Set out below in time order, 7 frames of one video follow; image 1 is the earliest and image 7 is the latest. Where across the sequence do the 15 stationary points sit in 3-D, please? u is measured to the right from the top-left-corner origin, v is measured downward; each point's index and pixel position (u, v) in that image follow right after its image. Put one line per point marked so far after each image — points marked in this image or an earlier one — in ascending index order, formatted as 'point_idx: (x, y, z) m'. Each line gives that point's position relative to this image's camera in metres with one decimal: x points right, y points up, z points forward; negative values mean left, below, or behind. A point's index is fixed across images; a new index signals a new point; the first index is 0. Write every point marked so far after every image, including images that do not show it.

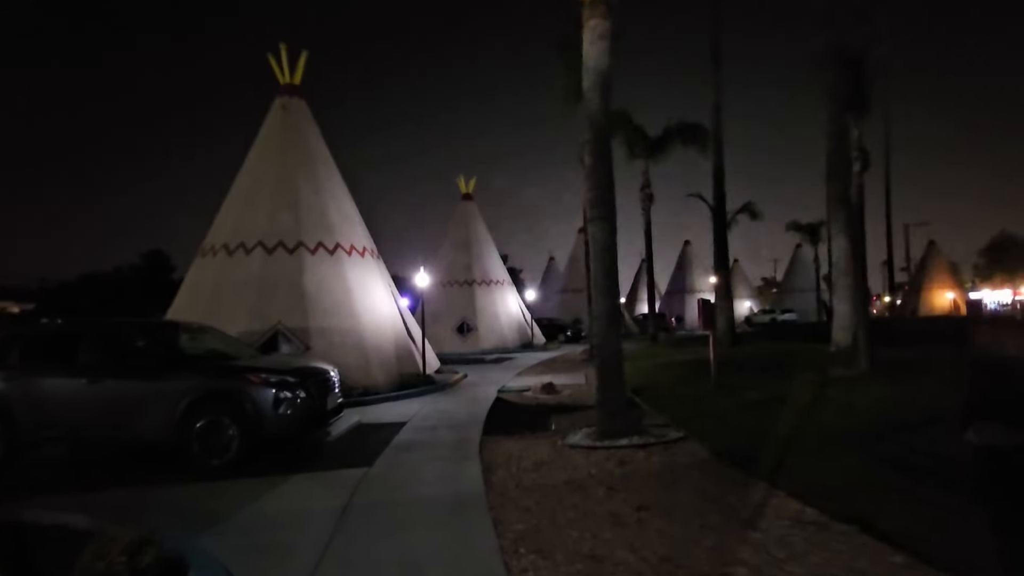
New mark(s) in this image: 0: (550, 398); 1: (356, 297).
0: (+0.9, -2.8, +12.9) m
1: (-4.5, -0.3, +15.1) m
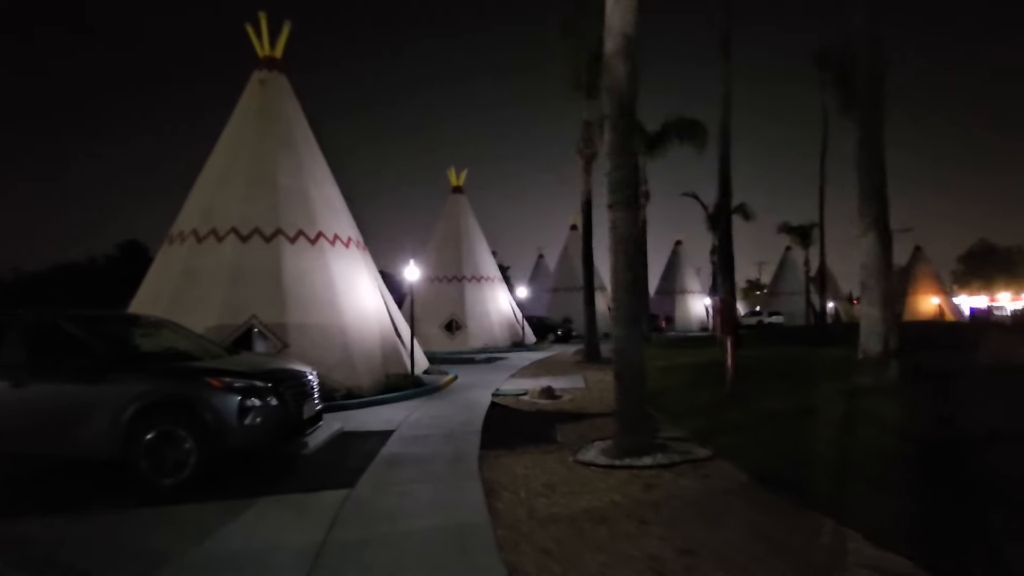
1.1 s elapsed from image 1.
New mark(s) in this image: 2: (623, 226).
0: (+0.9, -2.7, +11.8) m
1: (-4.6, -0.1, +13.9) m
2: (+1.6, +0.9, +7.5) m
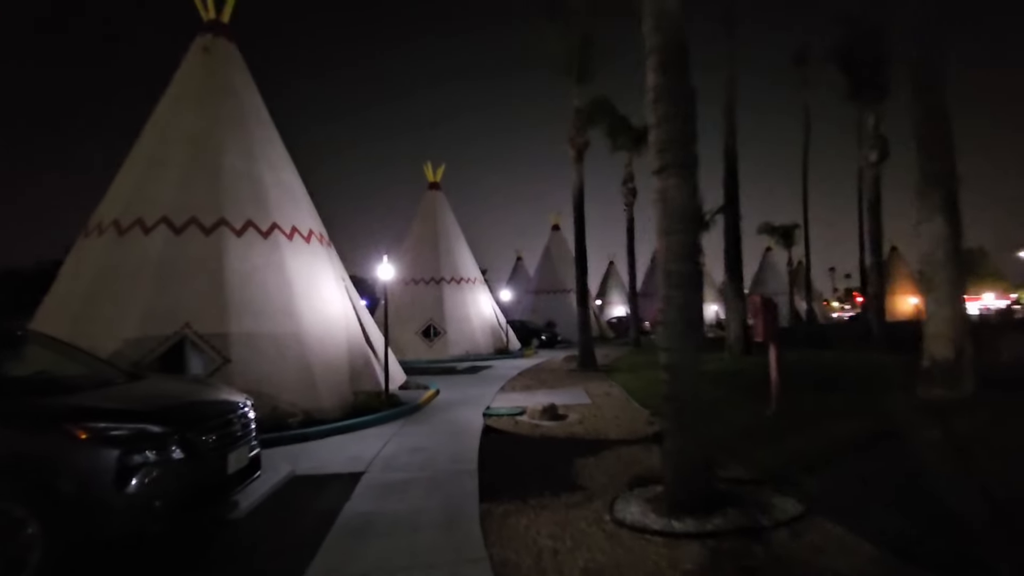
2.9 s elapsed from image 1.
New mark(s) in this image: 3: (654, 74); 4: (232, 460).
0: (+0.8, -2.7, +9.7) m
1: (-4.7, -0.1, +11.5) m
2: (+1.7, +1.0, +5.5) m
3: (+1.5, +2.3, +5.6) m
4: (-2.8, -1.7, +5.3) m
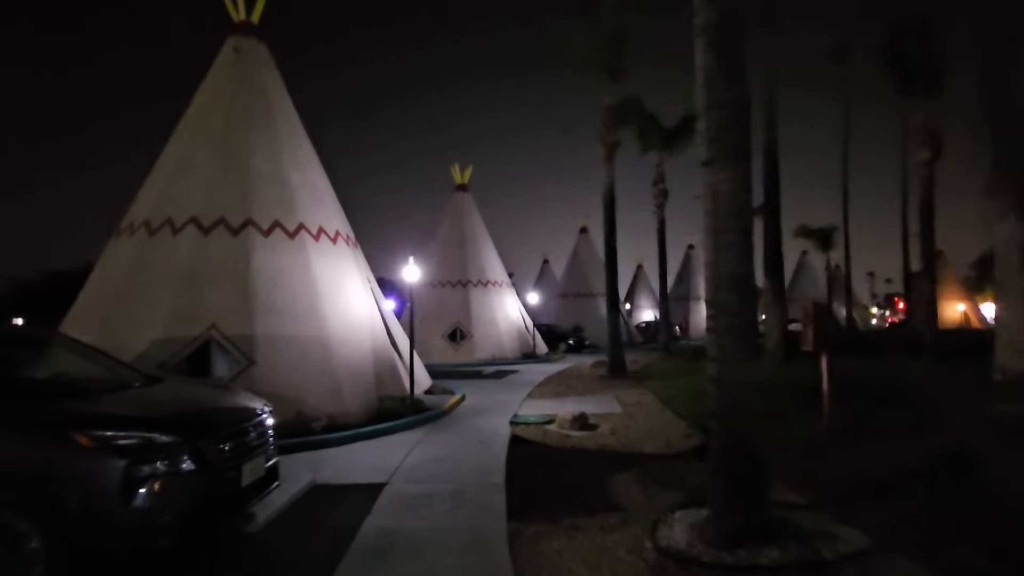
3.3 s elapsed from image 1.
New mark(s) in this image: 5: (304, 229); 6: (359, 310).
0: (+1.4, -2.7, +9.3) m
1: (-4.1, -0.1, +11.3) m
2: (+2.1, +0.9, +5.0) m
3: (+1.9, +2.3, +5.2) m
4: (-2.5, -1.8, +5.0) m
5: (-4.7, +1.3, +11.7) m
6: (-3.5, -0.5, +11.9) m
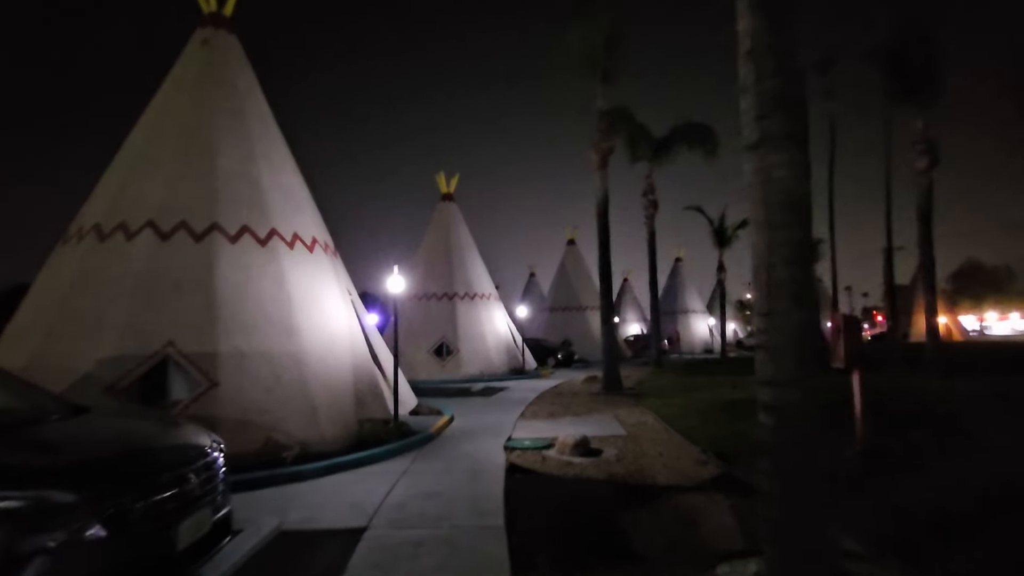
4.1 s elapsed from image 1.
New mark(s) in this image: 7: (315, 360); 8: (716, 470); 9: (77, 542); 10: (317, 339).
0: (+1.3, -2.9, +8.3) m
1: (-4.2, -0.4, +10.3) m
2: (+2.1, +0.8, +4.1) m
3: (+1.9, +2.2, +4.3) m
4: (-2.5, -1.8, +3.9) m
5: (-4.8, +1.1, +10.7) m
6: (-3.6, -0.8, +10.9) m
7: (-3.8, -1.4, +10.1) m
8: (+3.1, -2.7, +7.9) m
9: (-2.7, -1.6, +3.2) m
10: (-3.9, -1.0, +10.3) m
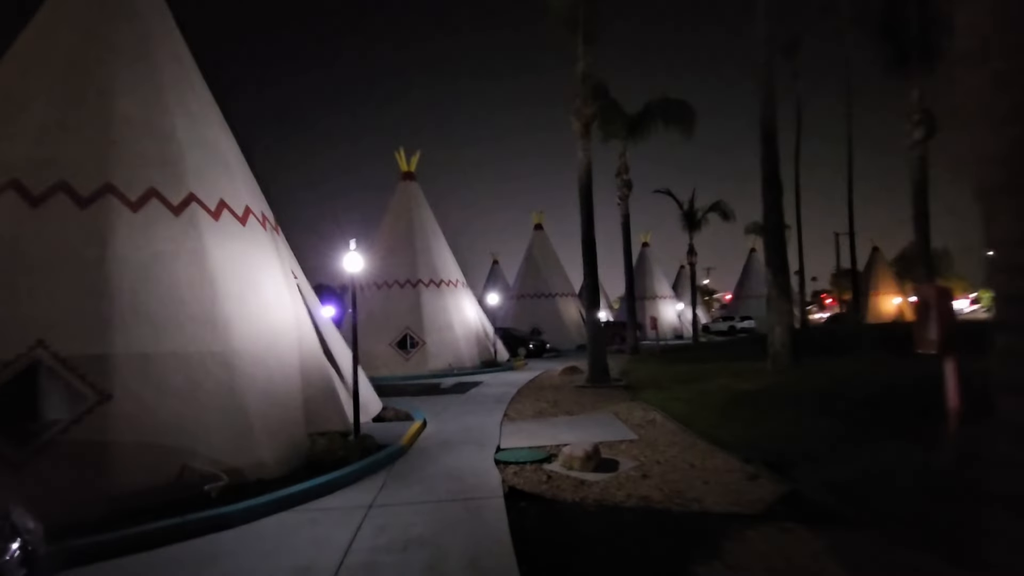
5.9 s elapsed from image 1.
0: (+1.3, -2.5, +6.5) m
1: (-4.4, -0.1, +8.0) m
2: (+2.4, +1.1, +2.3) m
3: (+2.2, +2.5, +2.5) m
4: (-2.1, -1.6, +1.8) m
5: (-5.0, +1.4, +8.3) m
6: (-3.9, -0.4, +8.6) m
7: (-3.9, -1.1, +7.8) m
8: (+3.1, -2.4, +6.2) m
9: (-2.3, -1.4, +1.1) m
10: (-4.0, -0.7, +8.1) m
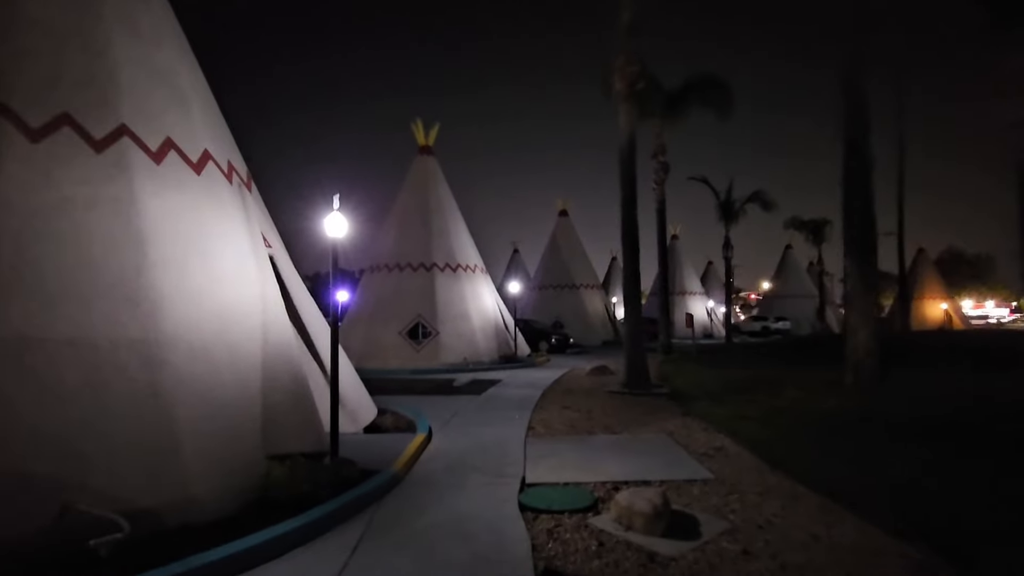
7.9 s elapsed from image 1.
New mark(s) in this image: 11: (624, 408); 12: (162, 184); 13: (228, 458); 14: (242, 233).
0: (+1.6, -2.4, +4.2) m
1: (-4.0, +0.3, +5.8) m
2: (+2.7, +1.2, -0.1) m
3: (+2.5, +2.6, +0.1) m
4: (-2.0, -1.4, -0.4) m
5: (-4.5, +1.8, +6.1) m
6: (-3.4, 0.0, +6.5) m
7: (-3.5, -0.7, +5.7) m
8: (+3.4, -2.3, +3.8) m
9: (-2.1, -1.2, -1.1) m
10: (-3.6, -0.3, +5.9) m
11: (+2.4, -2.6, +11.3) m
12: (-4.2, +1.2, +6.2) m
13: (-3.0, -1.8, +5.6) m
14: (-3.6, +0.7, +7.0) m
